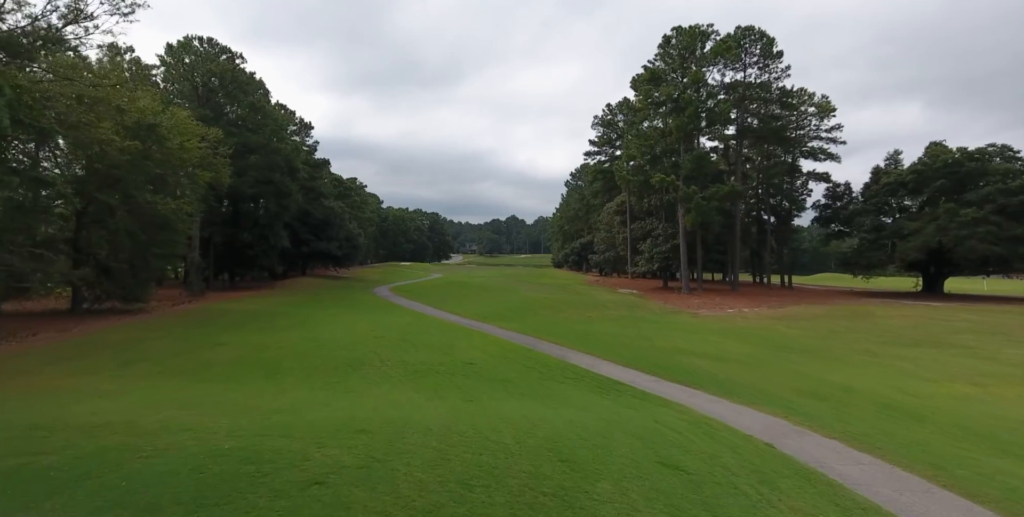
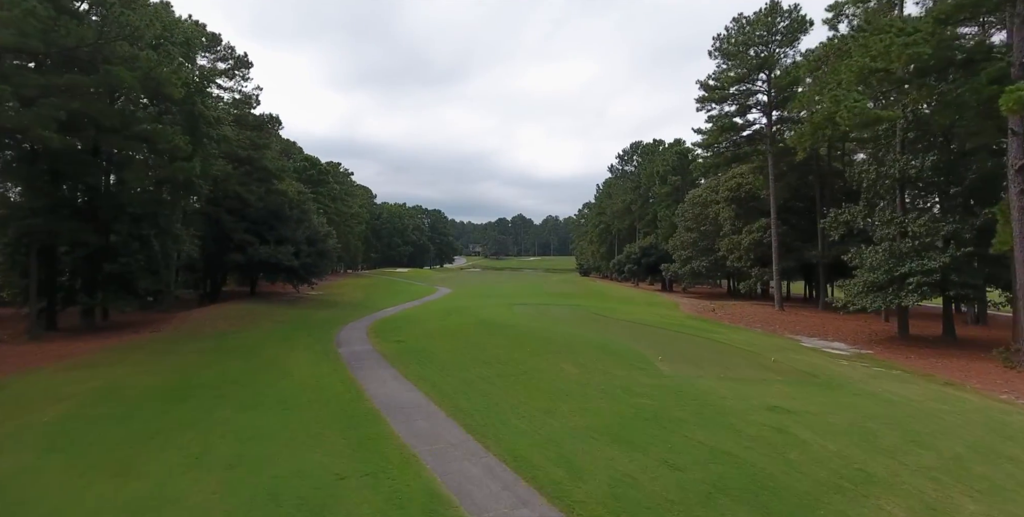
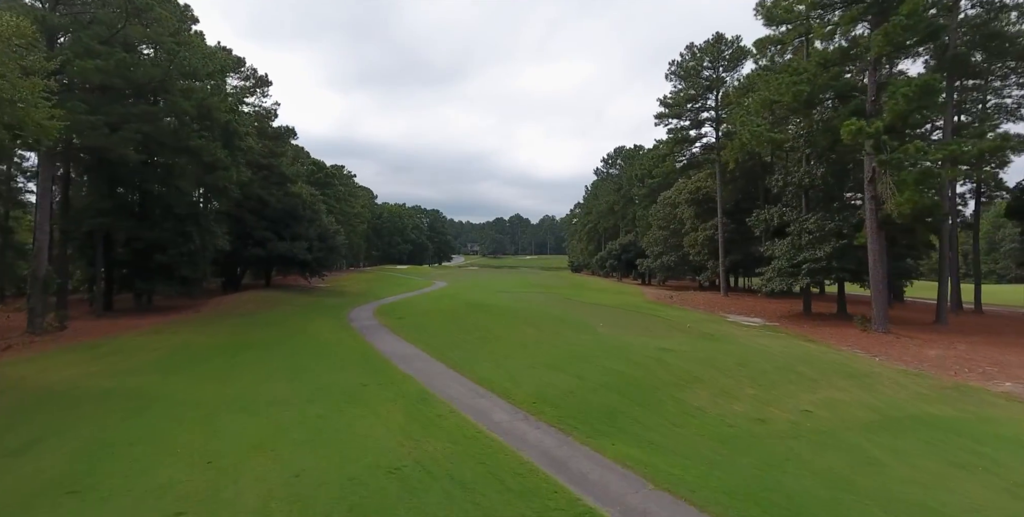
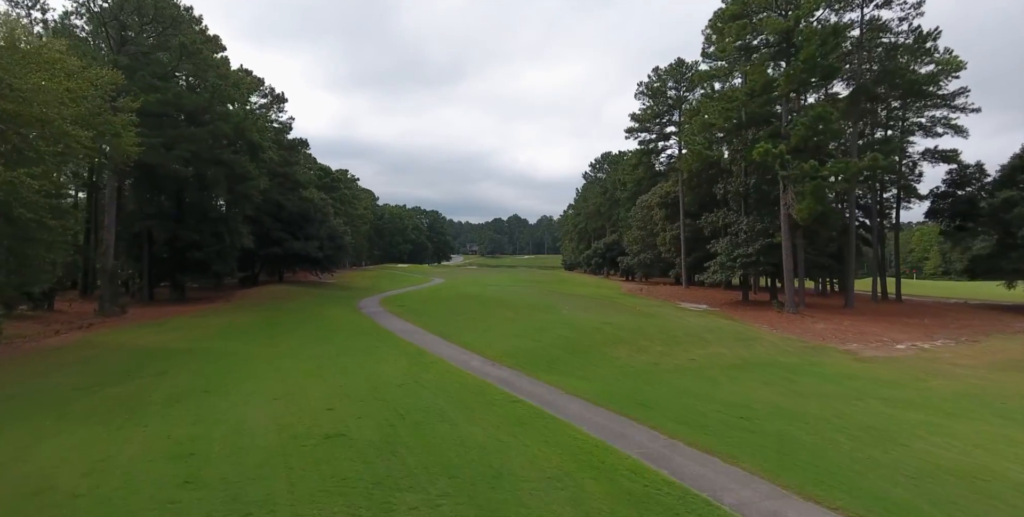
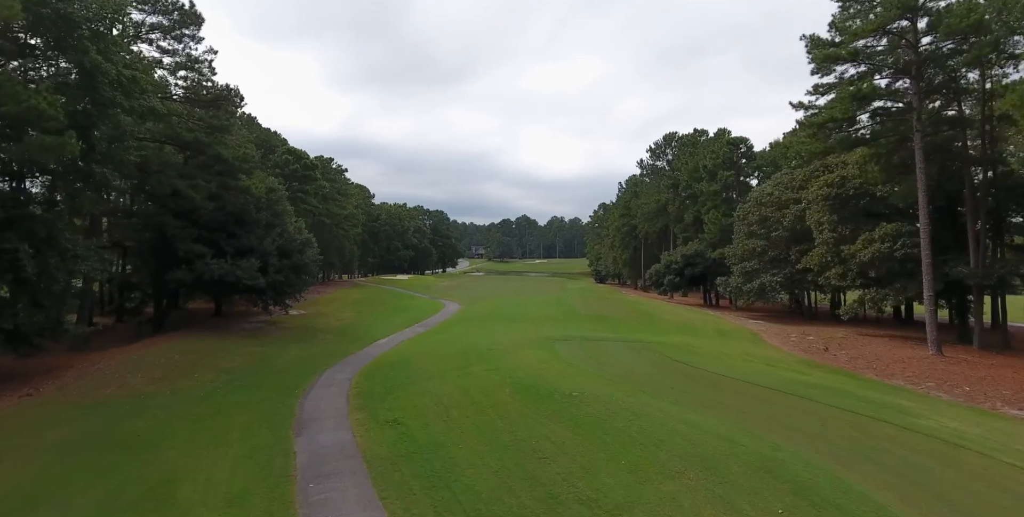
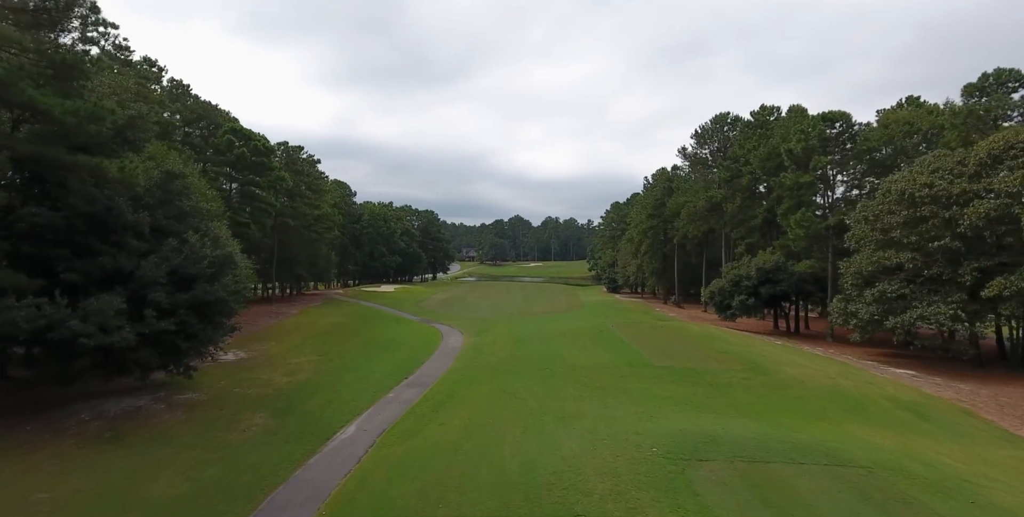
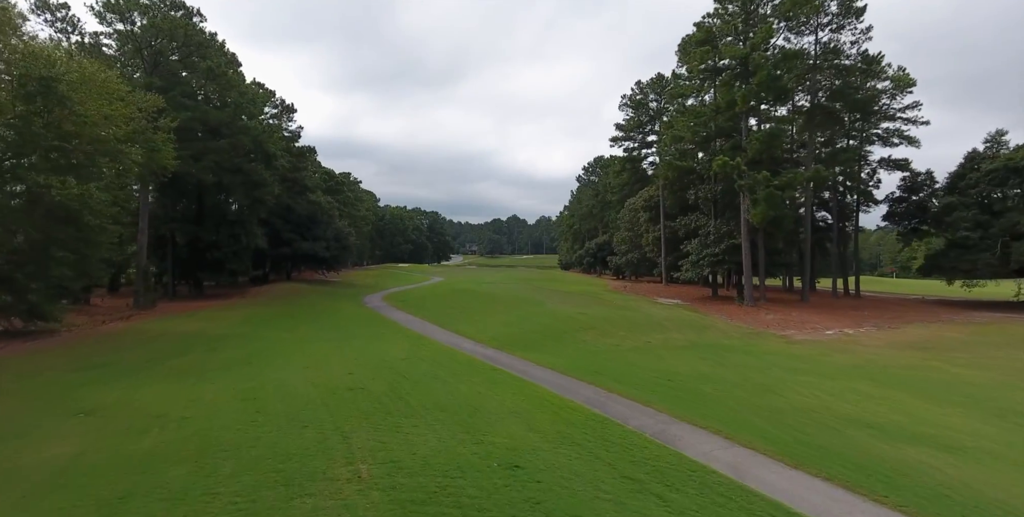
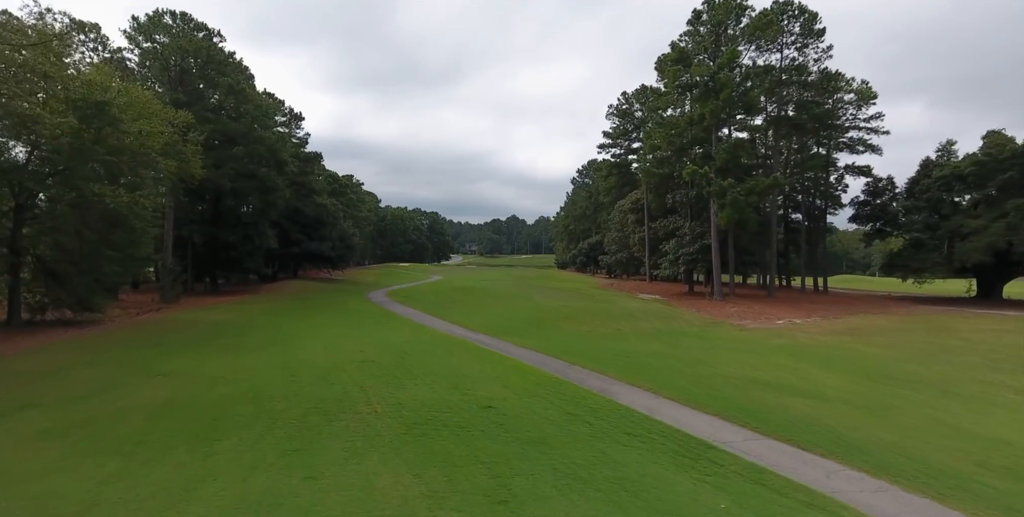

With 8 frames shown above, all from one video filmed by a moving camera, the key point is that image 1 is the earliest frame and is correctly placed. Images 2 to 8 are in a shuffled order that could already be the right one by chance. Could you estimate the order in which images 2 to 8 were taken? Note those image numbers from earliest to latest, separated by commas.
8, 7, 4, 3, 2, 5, 6
